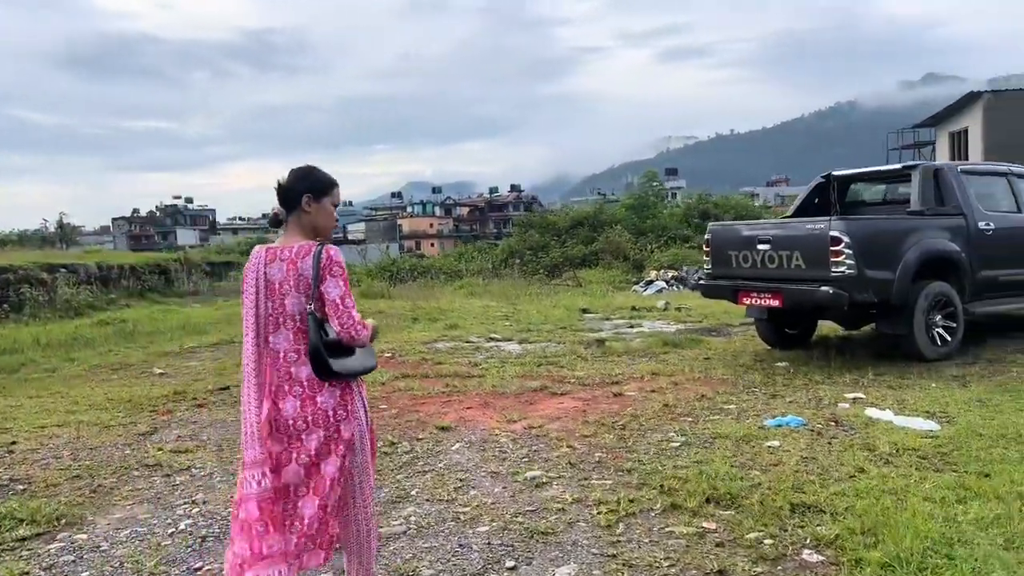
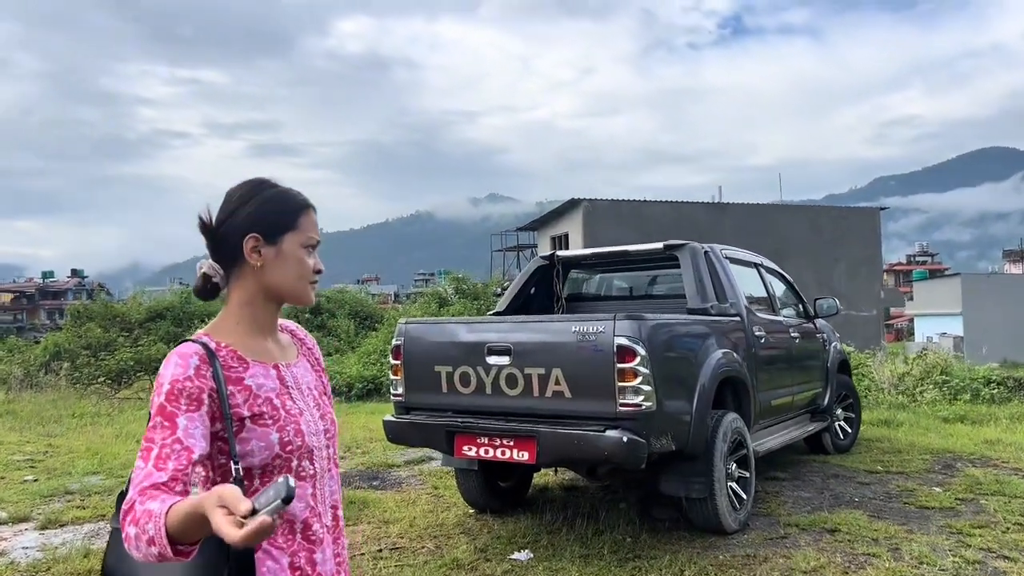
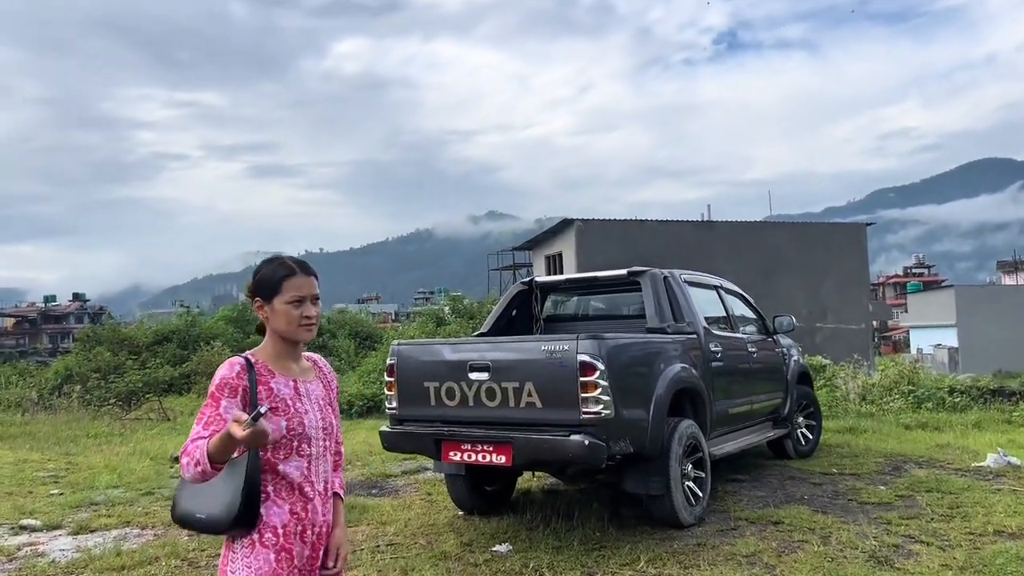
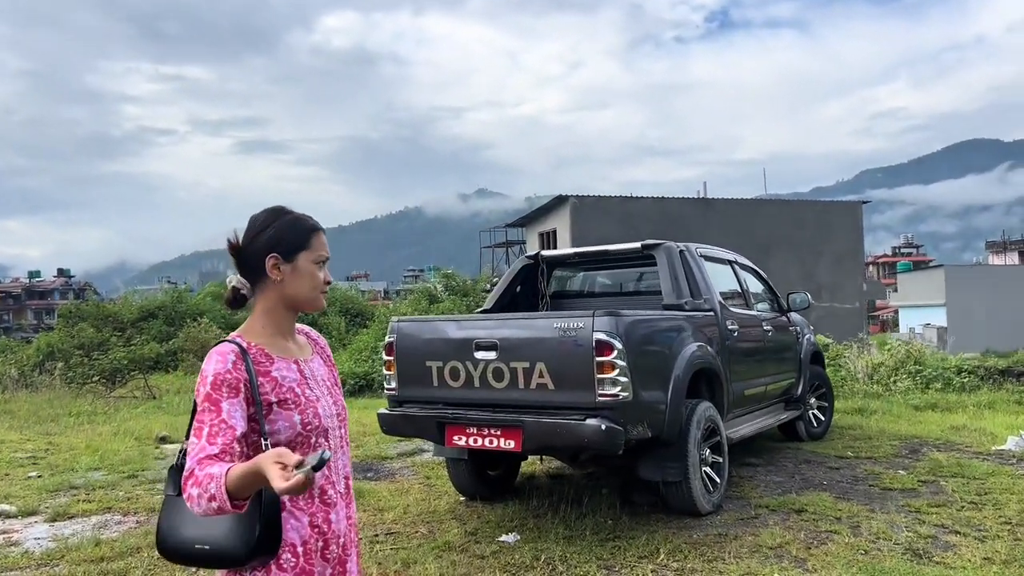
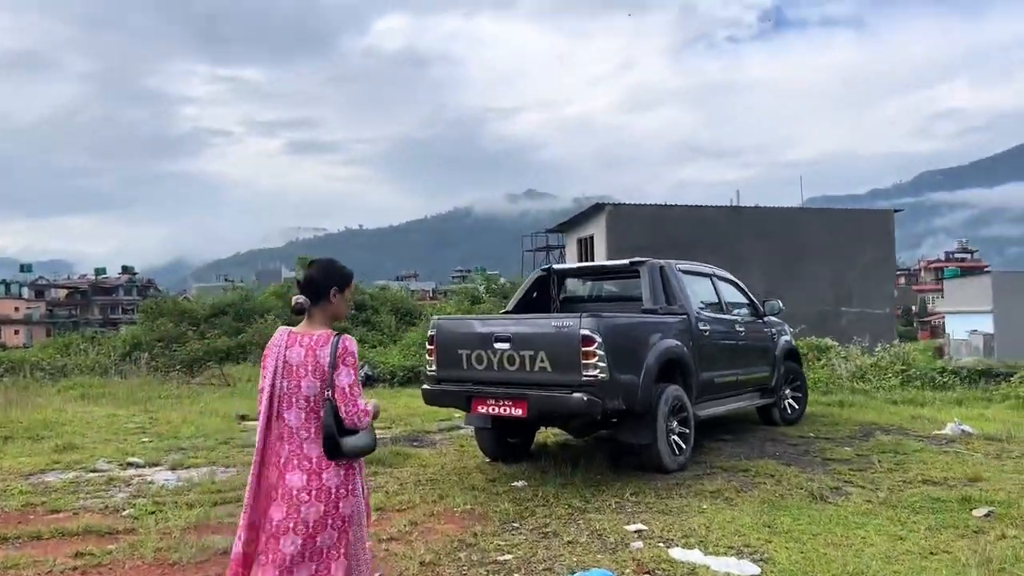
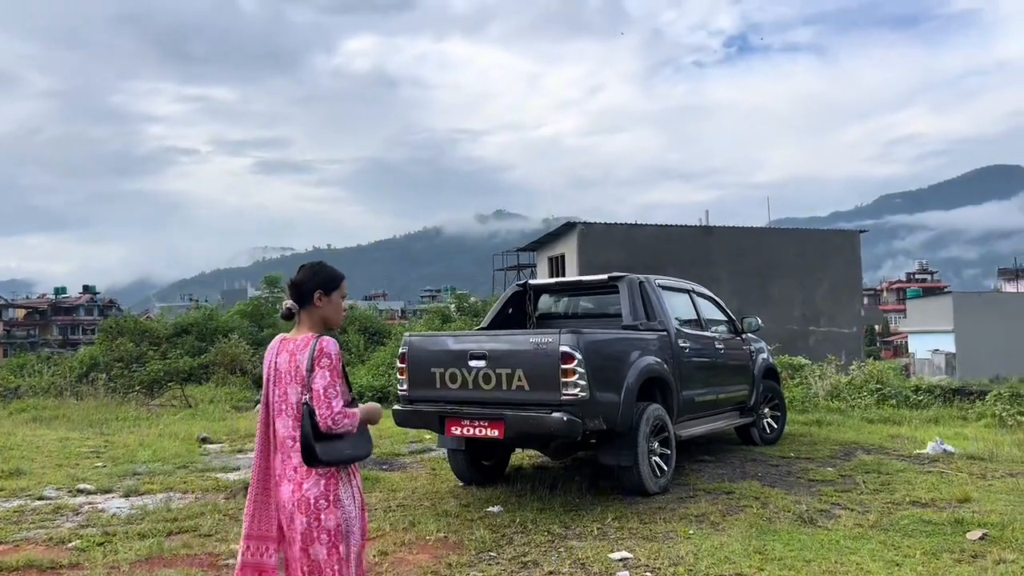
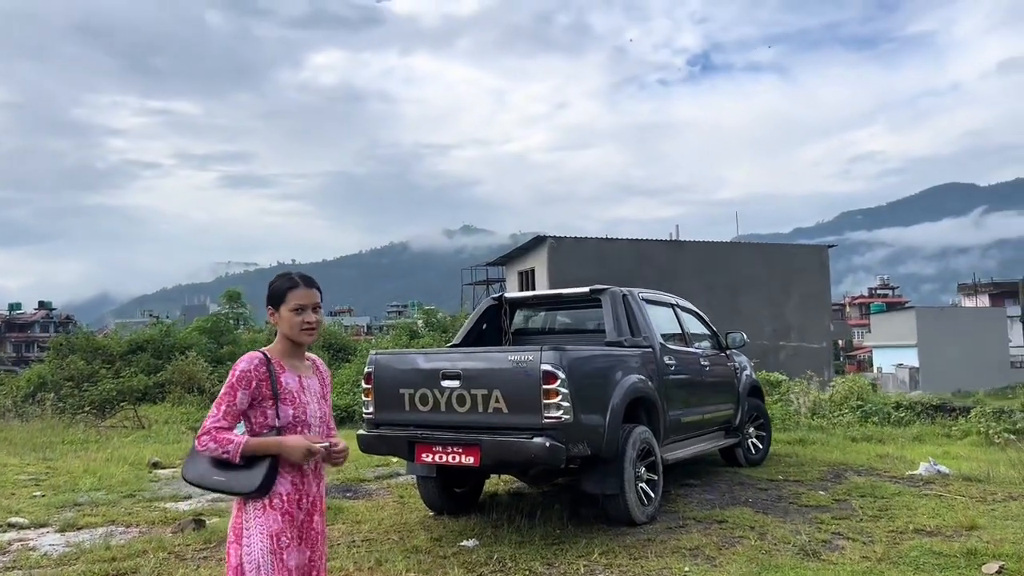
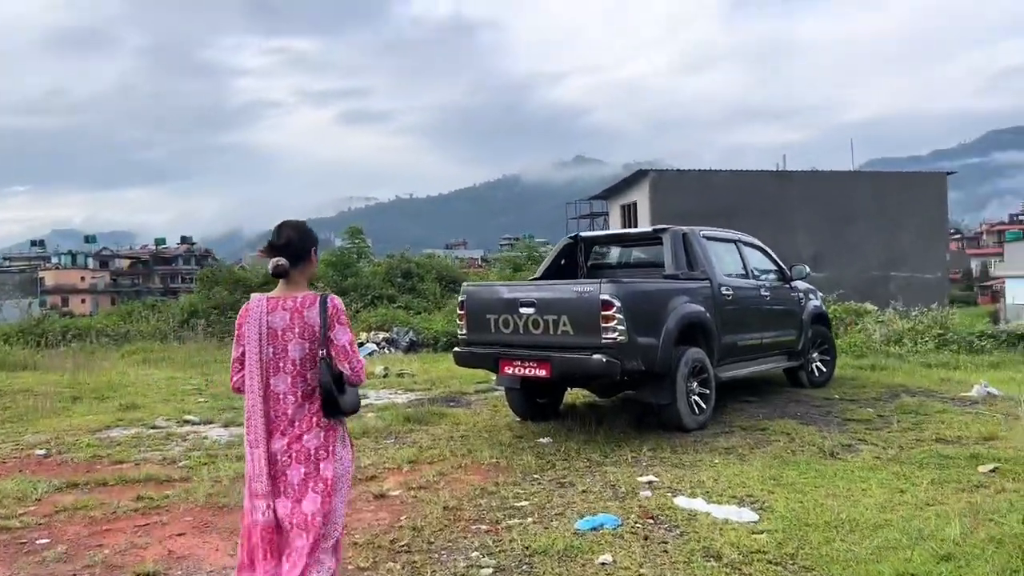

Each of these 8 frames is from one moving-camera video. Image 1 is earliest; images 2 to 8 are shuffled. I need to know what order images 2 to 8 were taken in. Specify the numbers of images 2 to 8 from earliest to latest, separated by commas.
8, 5, 6, 7, 3, 4, 2
